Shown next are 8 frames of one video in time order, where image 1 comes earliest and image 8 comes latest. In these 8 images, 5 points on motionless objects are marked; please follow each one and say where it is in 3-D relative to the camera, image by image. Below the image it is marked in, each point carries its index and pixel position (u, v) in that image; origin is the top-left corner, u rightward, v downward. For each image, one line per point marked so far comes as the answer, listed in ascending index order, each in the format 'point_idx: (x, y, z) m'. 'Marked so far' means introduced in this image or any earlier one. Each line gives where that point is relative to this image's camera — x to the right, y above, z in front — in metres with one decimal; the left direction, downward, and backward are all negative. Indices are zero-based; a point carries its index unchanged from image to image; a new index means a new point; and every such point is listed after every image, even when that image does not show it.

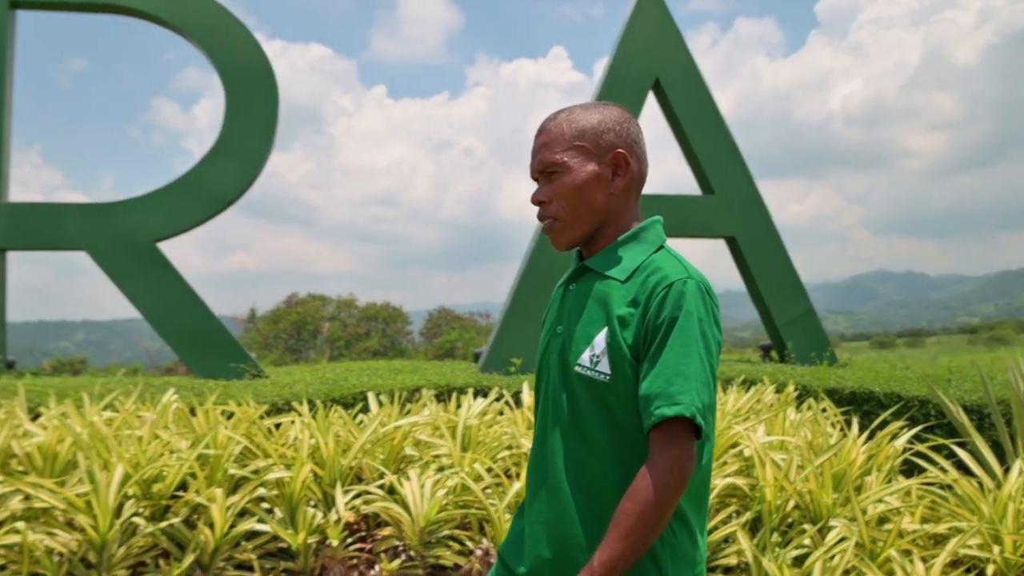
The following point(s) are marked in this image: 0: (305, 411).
0: (-0.6, -0.4, +3.5) m
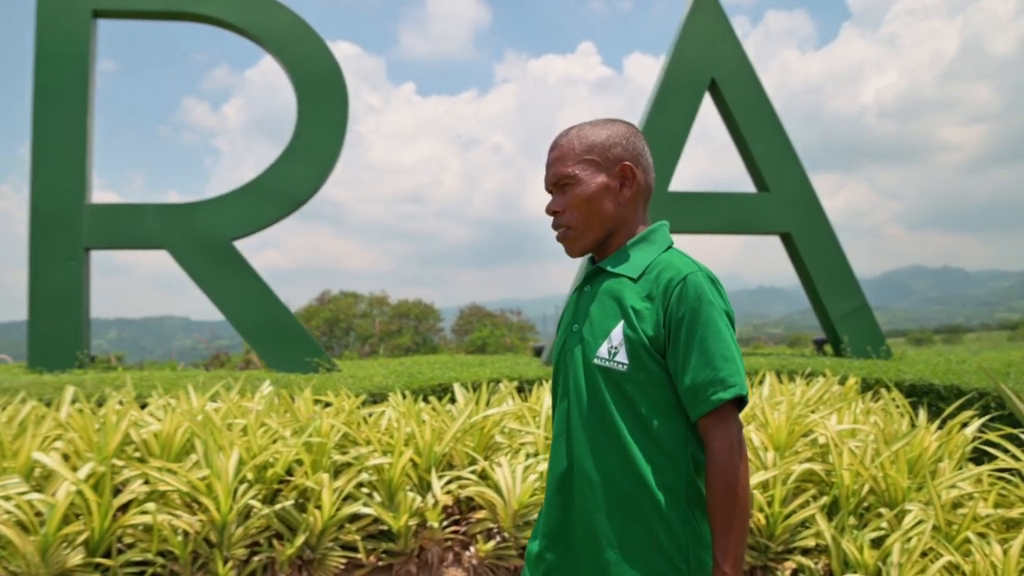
0: (-0.3, -0.4, +3.7) m
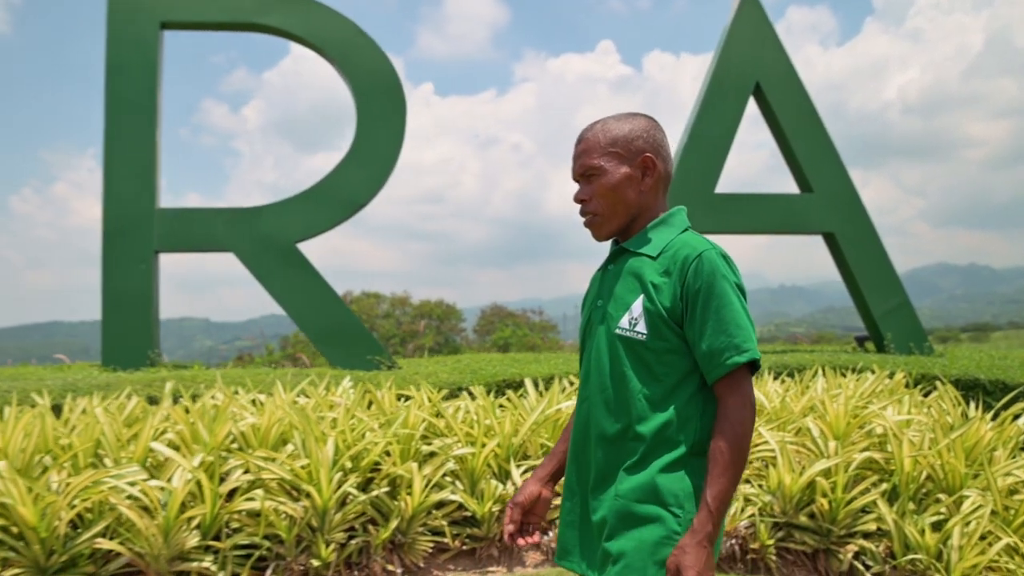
0: (-0.1, -0.4, +3.9) m
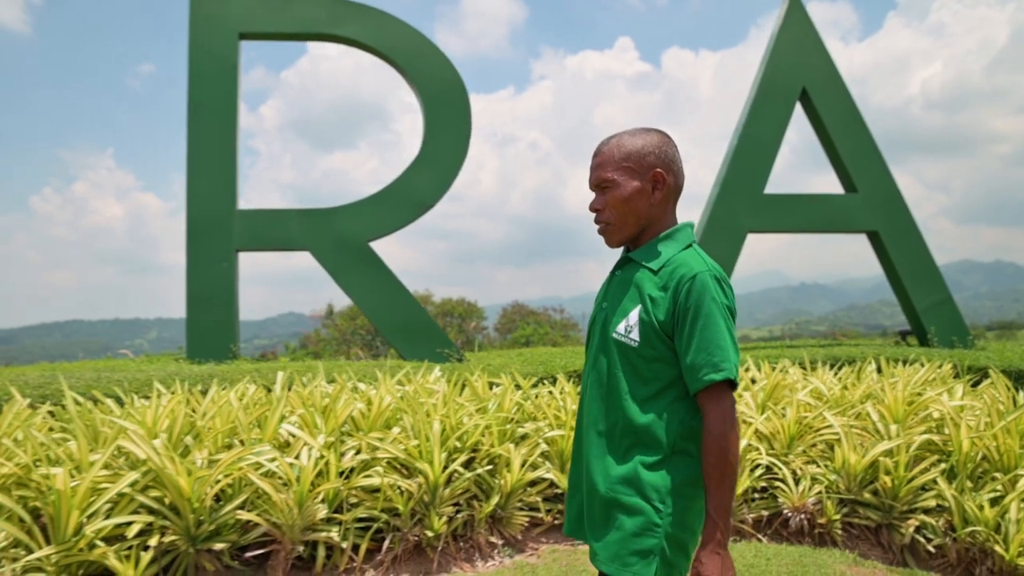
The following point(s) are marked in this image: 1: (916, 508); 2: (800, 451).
0: (+0.2, -0.3, +4.2) m
1: (+1.3, -0.7, +3.8) m
2: (+1.0, -0.6, +4.1) m
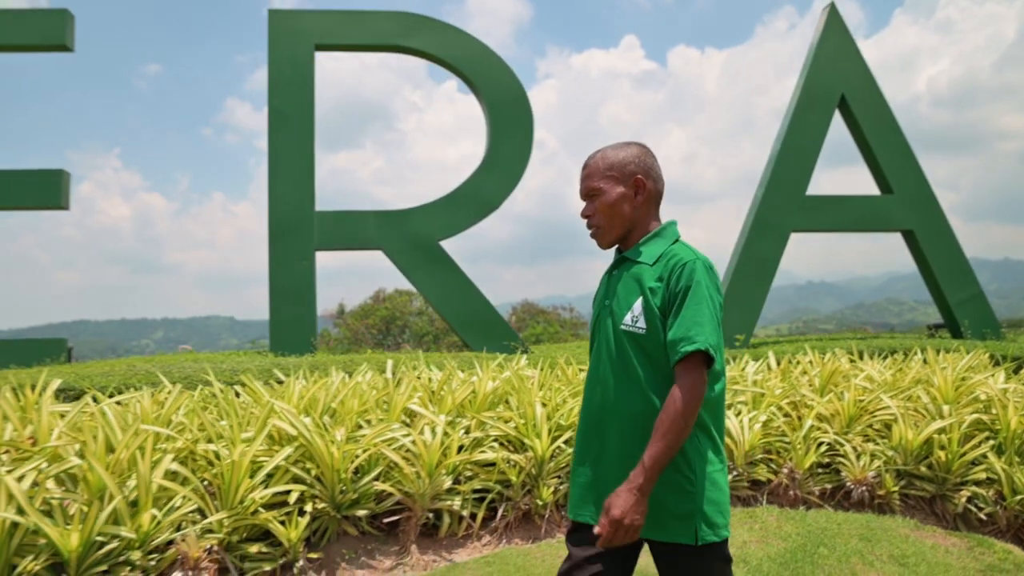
0: (+0.5, -0.3, +4.7) m
1: (+1.6, -0.7, +4.2) m
2: (+1.3, -0.5, +4.6) m
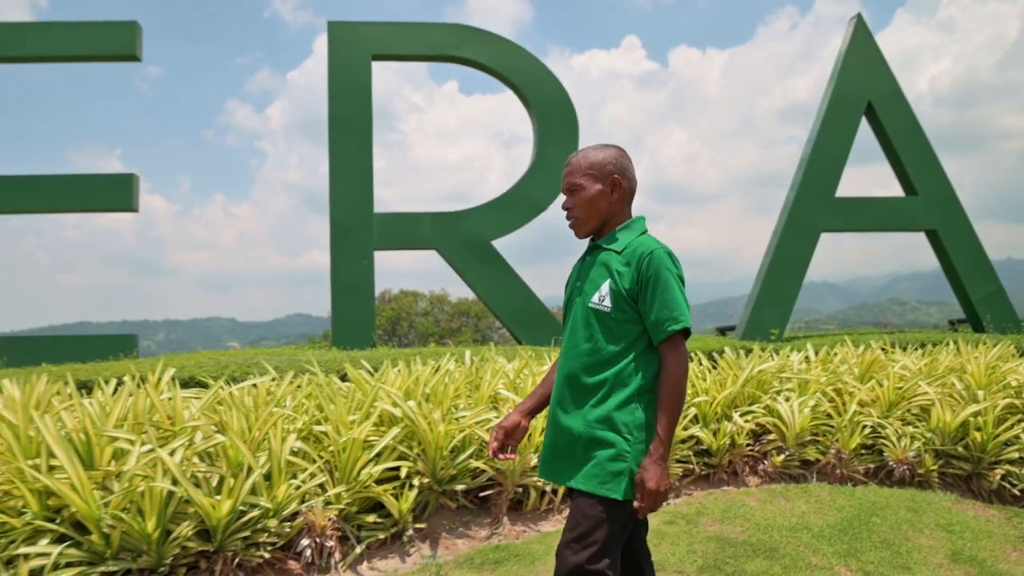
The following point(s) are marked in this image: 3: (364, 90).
0: (+0.8, -0.3, +5.0) m
1: (+1.9, -0.7, +4.6) m
2: (+1.6, -0.5, +4.9) m
3: (-0.9, +1.2, +7.0) m
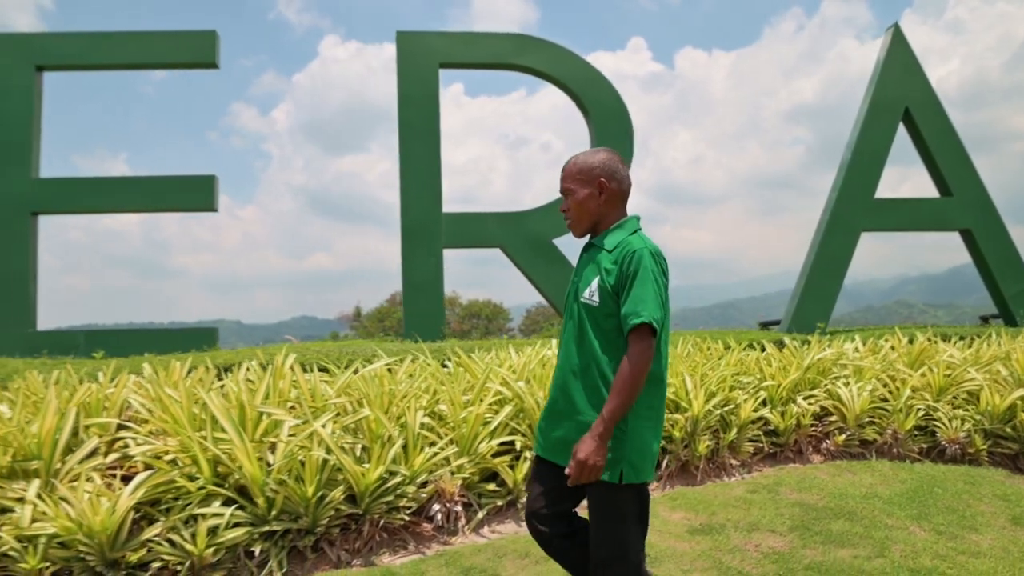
0: (+1.2, -0.3, +5.5) m
1: (+2.3, -0.6, +5.0) m
2: (+2.0, -0.5, +5.4) m
3: (-0.5, +1.2, +7.5) m
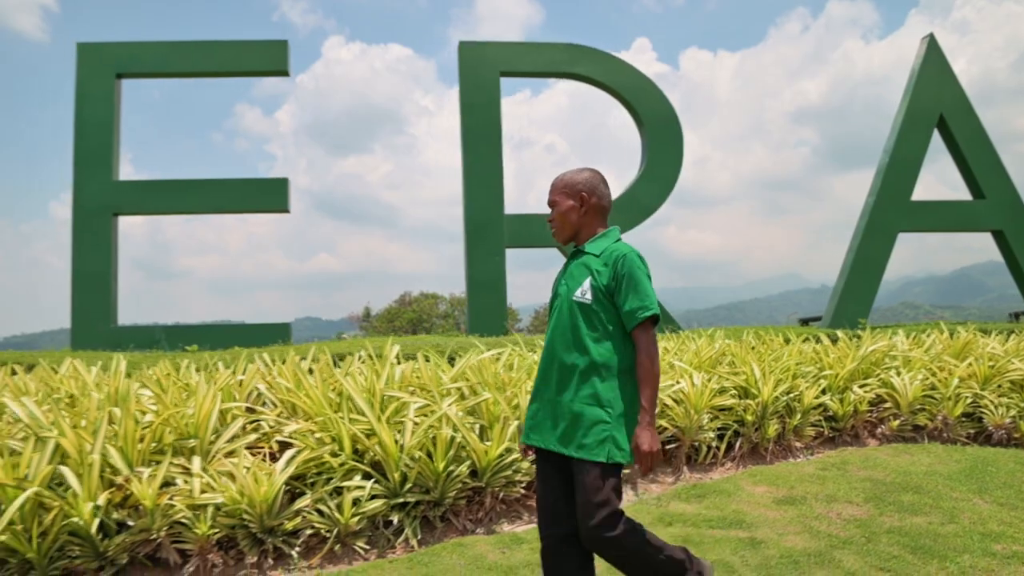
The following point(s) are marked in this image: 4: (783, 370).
0: (+1.5, -0.3, +5.9) m
1: (+2.7, -0.6, +5.4) m
2: (+2.4, -0.5, +5.8) m
3: (-0.1, +1.2, +7.9) m
4: (+1.3, -0.4, +5.7) m
